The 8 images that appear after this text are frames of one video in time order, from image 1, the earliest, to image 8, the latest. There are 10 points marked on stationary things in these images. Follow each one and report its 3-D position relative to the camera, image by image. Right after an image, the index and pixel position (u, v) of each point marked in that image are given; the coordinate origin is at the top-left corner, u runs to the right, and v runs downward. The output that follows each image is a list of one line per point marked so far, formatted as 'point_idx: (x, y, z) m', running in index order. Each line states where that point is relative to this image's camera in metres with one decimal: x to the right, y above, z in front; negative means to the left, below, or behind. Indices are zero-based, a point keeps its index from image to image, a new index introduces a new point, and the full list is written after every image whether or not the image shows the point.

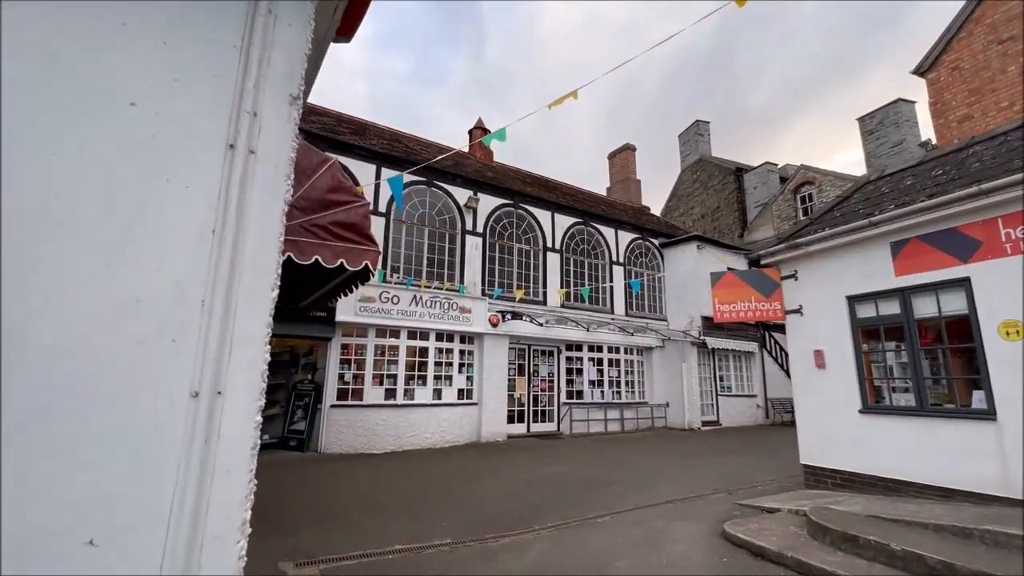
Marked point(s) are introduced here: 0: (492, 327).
0: (-0.5, -1.0, +11.8) m
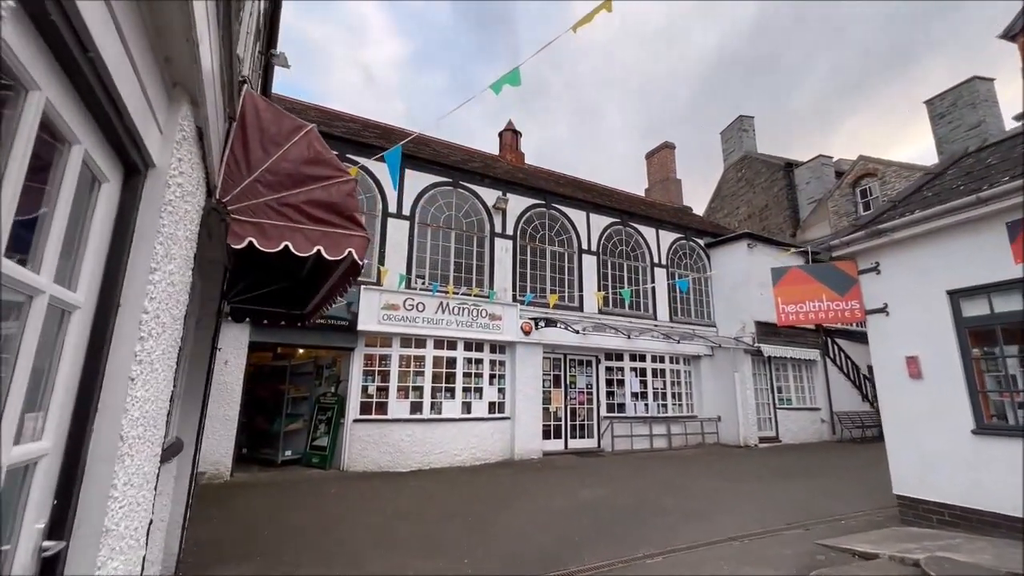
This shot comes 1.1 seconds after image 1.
0: (+0.3, -1.1, +11.0) m
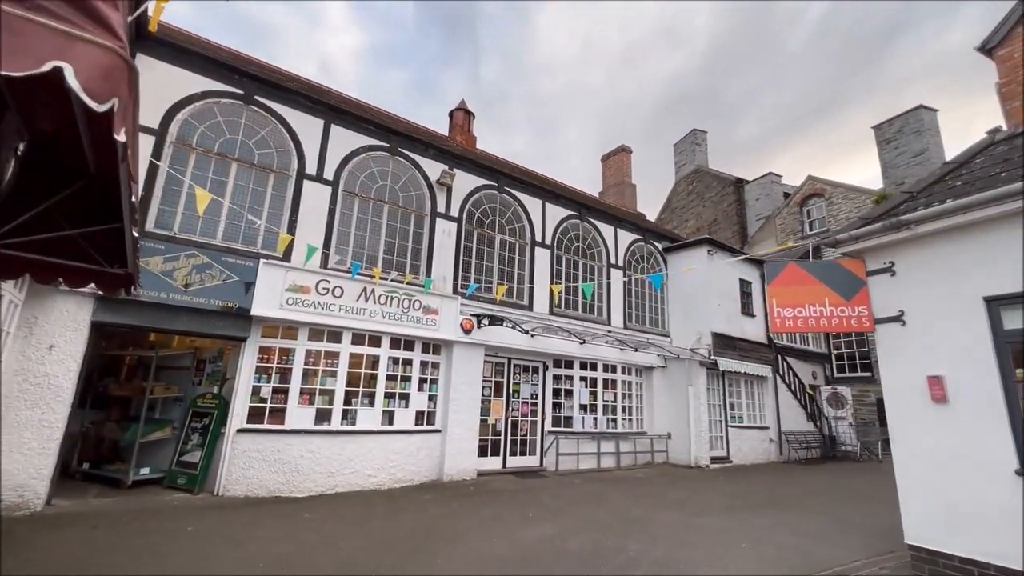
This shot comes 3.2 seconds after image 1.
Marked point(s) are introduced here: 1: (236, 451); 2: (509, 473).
0: (-1.0, -0.9, +9.4) m
1: (-4.2, -2.5, +7.2) m
2: (-0.1, -3.8, +9.7) m
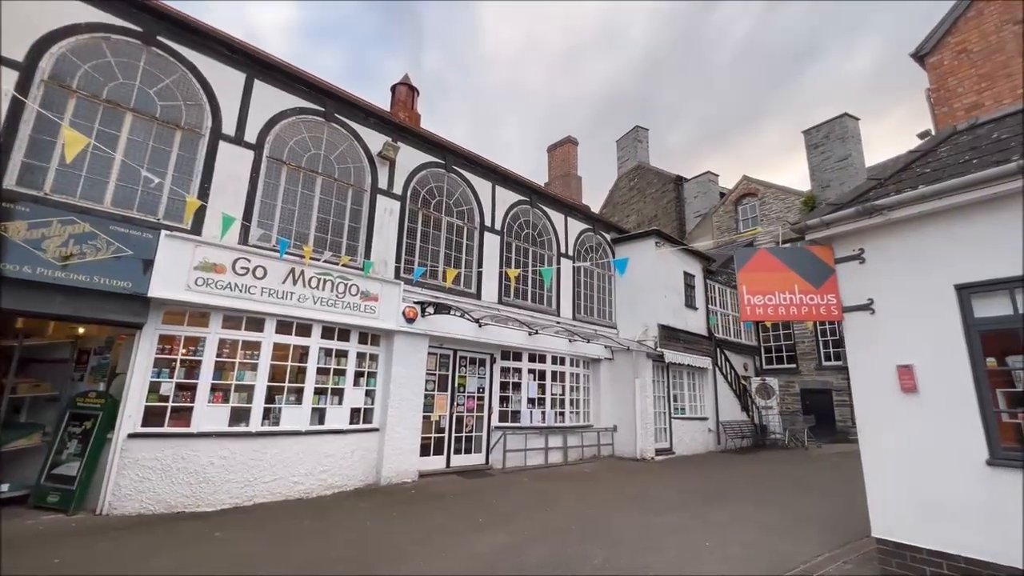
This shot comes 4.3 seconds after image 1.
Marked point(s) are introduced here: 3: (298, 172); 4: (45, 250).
0: (-1.9, -0.6, +8.6) m
1: (-4.9, -2.2, +6.0) m
2: (-1.1, -3.6, +9.1) m
3: (-3.6, +2.0, +7.9) m
4: (-5.5, +0.4, +5.6) m
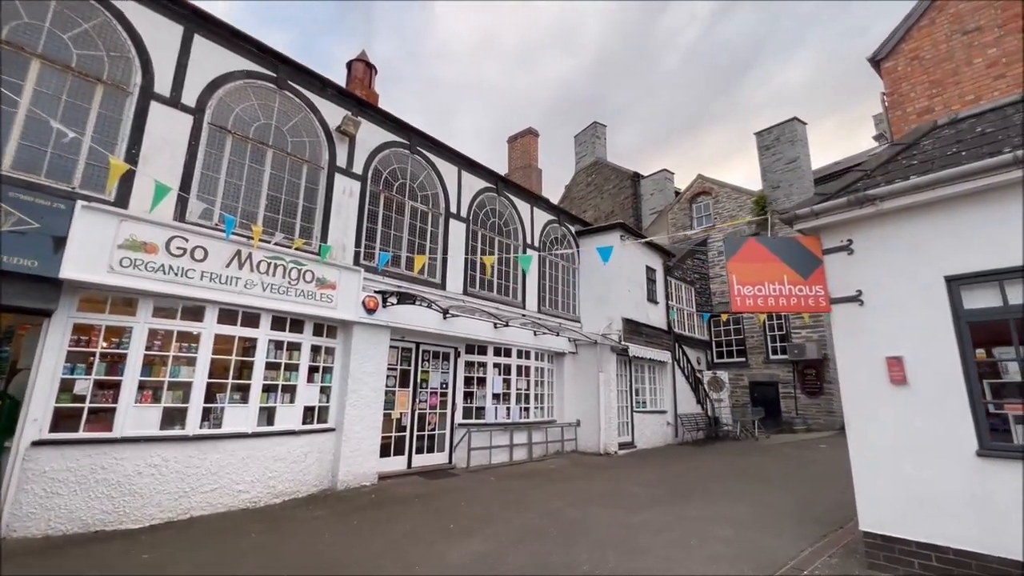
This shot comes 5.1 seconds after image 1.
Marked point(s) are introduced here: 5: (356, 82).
0: (-2.5, -0.4, +7.9) m
1: (-5.1, -2.0, +5.0) m
2: (-1.8, -3.4, +8.5) m
3: (-4.0, +2.2, +7.1) m
4: (-5.7, +0.7, +4.5) m
5: (-4.3, +5.7, +12.9) m
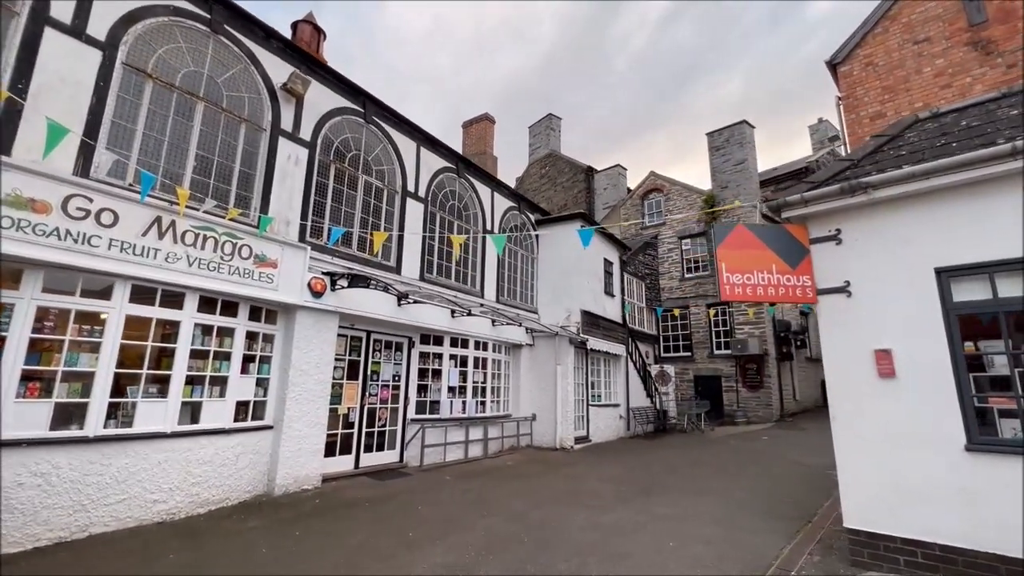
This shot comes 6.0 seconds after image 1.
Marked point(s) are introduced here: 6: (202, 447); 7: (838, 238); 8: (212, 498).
0: (-3.0, -0.1, +7.0) m
1: (-5.3, -1.6, +3.9) m
2: (-2.5, -3.1, +7.8) m
3: (-4.4, +2.5, +6.0) m
4: (-5.8, +1.0, +3.3) m
5: (-5.2, +6.1, +11.7) m
6: (-3.8, -2.0, +5.8) m
7: (+3.4, +0.5, +4.9) m
8: (-3.7, -2.6, +5.9) m
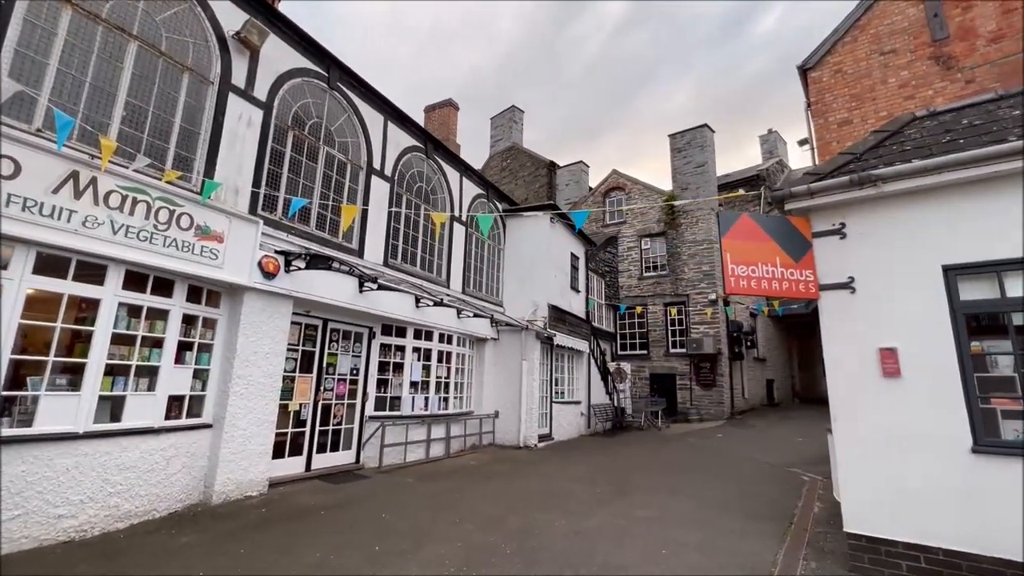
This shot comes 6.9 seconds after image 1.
0: (-3.3, +0.1, +6.2) m
1: (-5.3, -1.3, +2.8) m
2: (-2.9, -2.8, +7.0) m
3: (-4.4, +2.8, +5.0) m
4: (-5.6, +1.3, +2.2) m
5: (-5.8, +6.5, +10.6) m
6: (-4.1, -1.7, +4.9) m
7: (+3.3, +0.6, +4.7) m
8: (-4.0, -2.3, +4.9) m
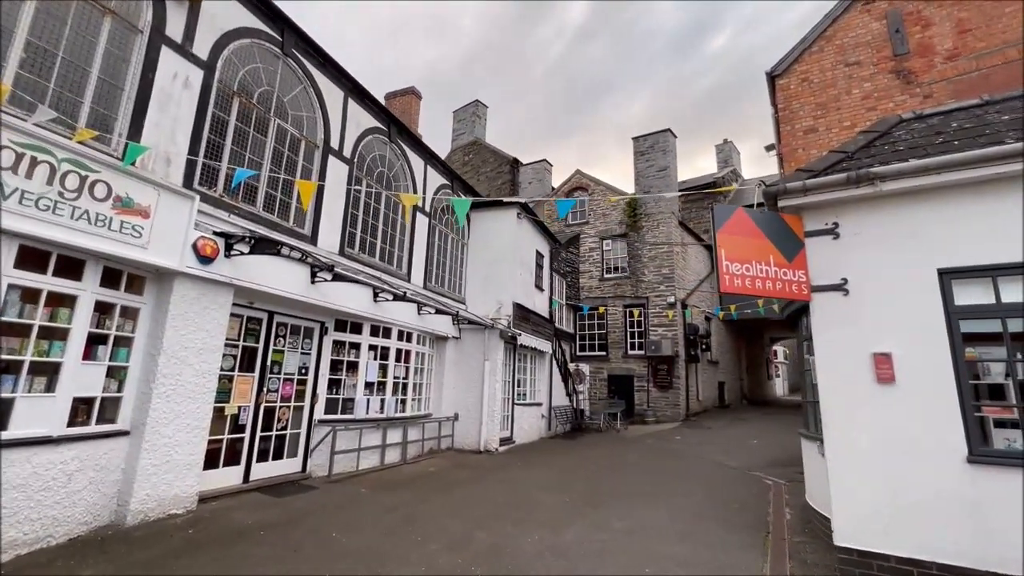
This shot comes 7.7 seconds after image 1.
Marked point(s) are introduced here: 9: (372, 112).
0: (-3.6, +0.3, +5.4) m
1: (-5.3, -1.1, +1.8) m
2: (-3.4, -2.7, +6.2) m
3: (-4.6, +3.0, +4.1) m
4: (-5.5, +1.5, +1.1) m
5: (-6.3, +6.7, +9.5) m
6: (-4.3, -1.5, +4.0) m
7: (+3.1, +0.5, +4.5) m
8: (-4.2, -2.1, +4.1) m
9: (-2.6, +3.3, +8.8) m
